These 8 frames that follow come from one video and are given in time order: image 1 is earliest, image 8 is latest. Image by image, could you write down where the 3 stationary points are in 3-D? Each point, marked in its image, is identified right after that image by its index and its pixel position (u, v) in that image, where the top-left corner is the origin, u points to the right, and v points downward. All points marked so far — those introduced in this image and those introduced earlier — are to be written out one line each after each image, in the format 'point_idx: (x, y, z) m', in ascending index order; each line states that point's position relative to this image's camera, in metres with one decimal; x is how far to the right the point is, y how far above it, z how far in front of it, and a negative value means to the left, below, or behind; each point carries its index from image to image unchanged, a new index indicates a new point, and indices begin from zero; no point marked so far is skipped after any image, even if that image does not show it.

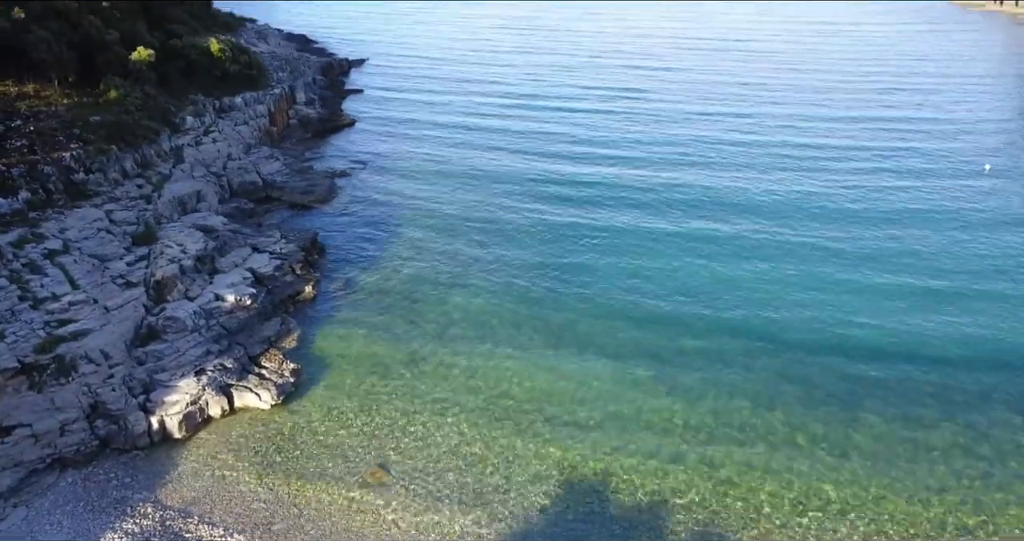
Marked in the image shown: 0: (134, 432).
0: (-9.0, -3.6, +17.8) m
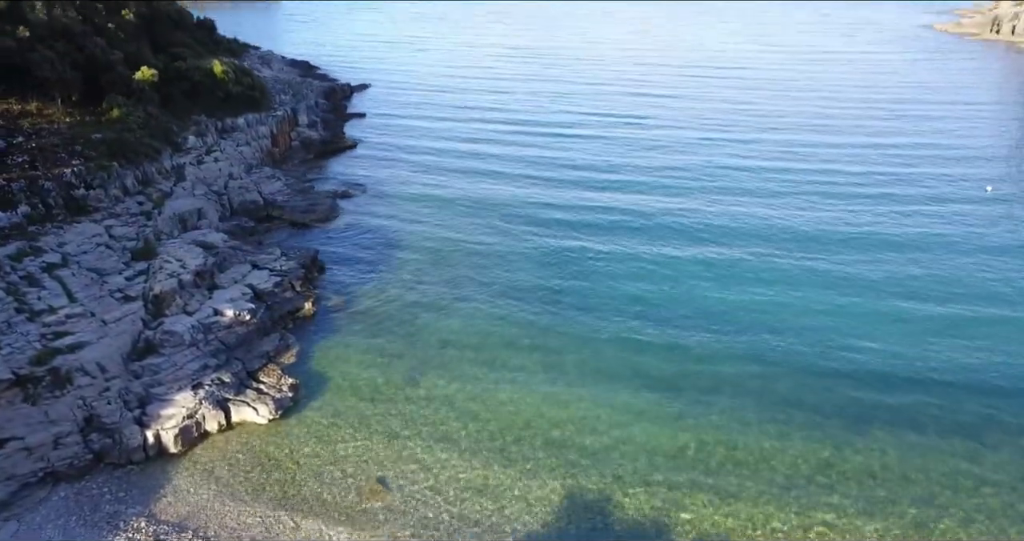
0: (-9.7, -4.4, +19.0) m
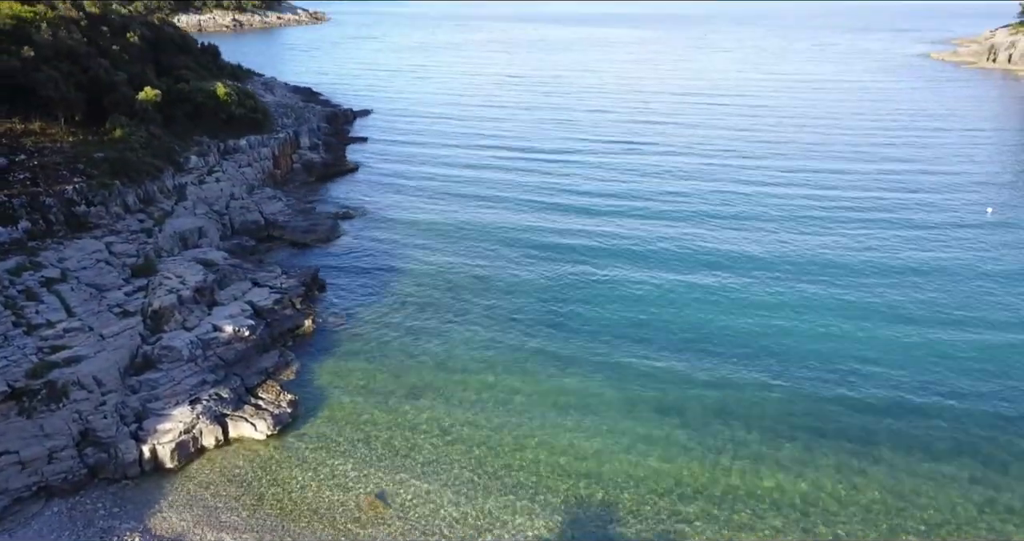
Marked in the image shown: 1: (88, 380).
0: (-9.7, -4.7, +18.8) m
1: (-11.3, -2.9, +20.0) m
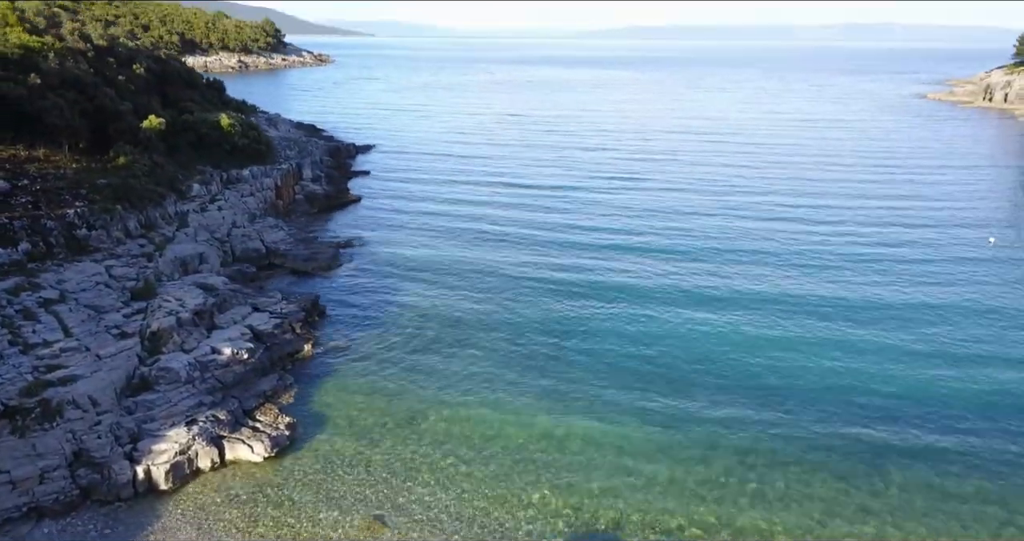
0: (-9.6, -5.1, +18.3) m
1: (-11.3, -3.4, +19.7) m
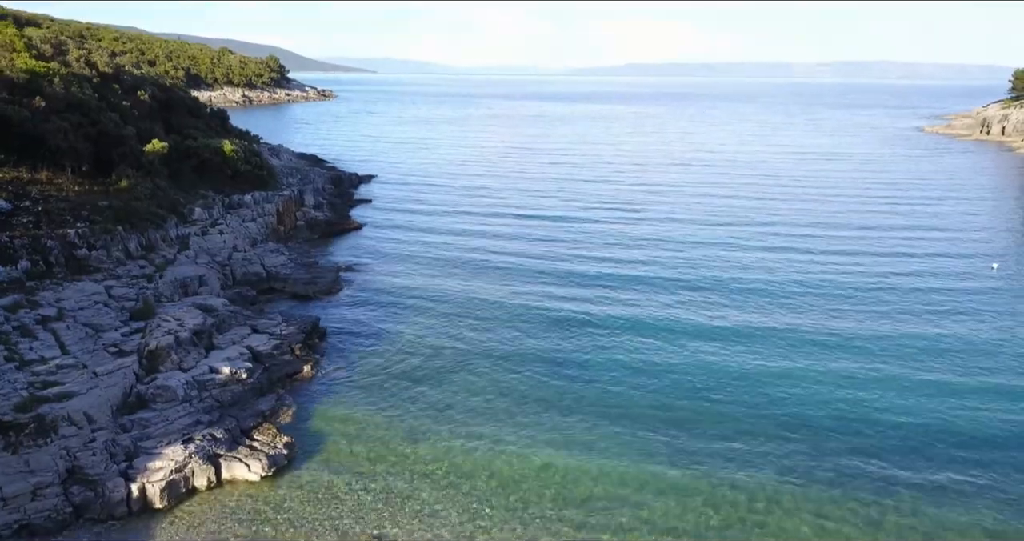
0: (-9.6, -5.5, +18.0) m
1: (-11.2, -3.8, +19.4) m
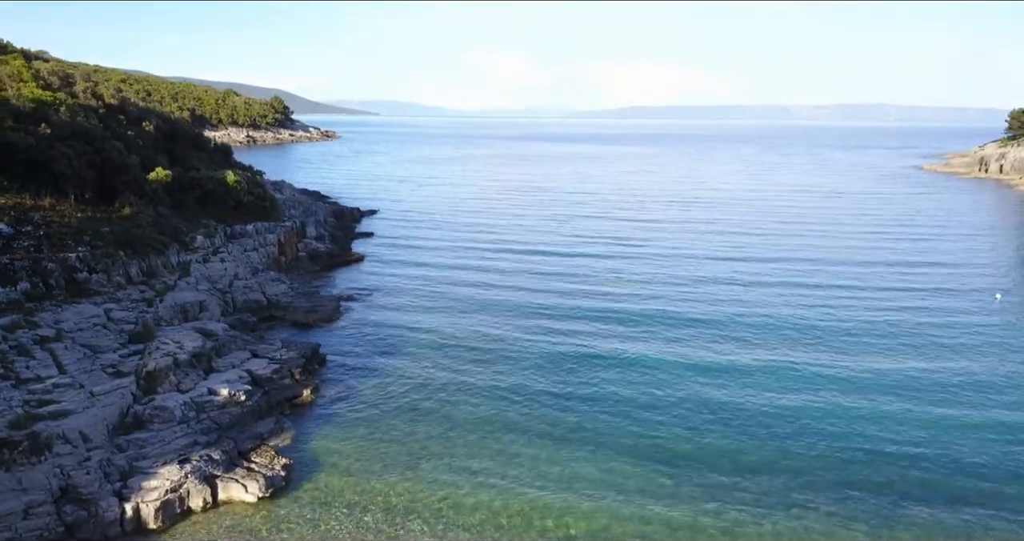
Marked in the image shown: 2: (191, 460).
0: (-9.5, -5.8, +17.6) m
1: (-11.2, -4.2, +19.1) m
2: (-8.5, -5.0, +19.8) m
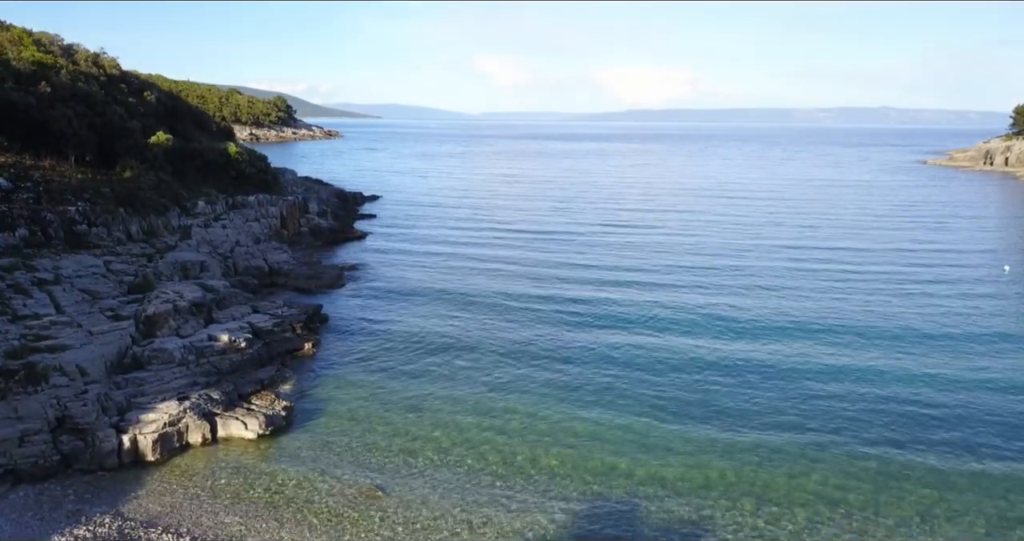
0: (-9.4, -4.2, +17.3) m
1: (-11.1, -2.5, +18.8) m
2: (-8.4, -3.4, +19.5) m
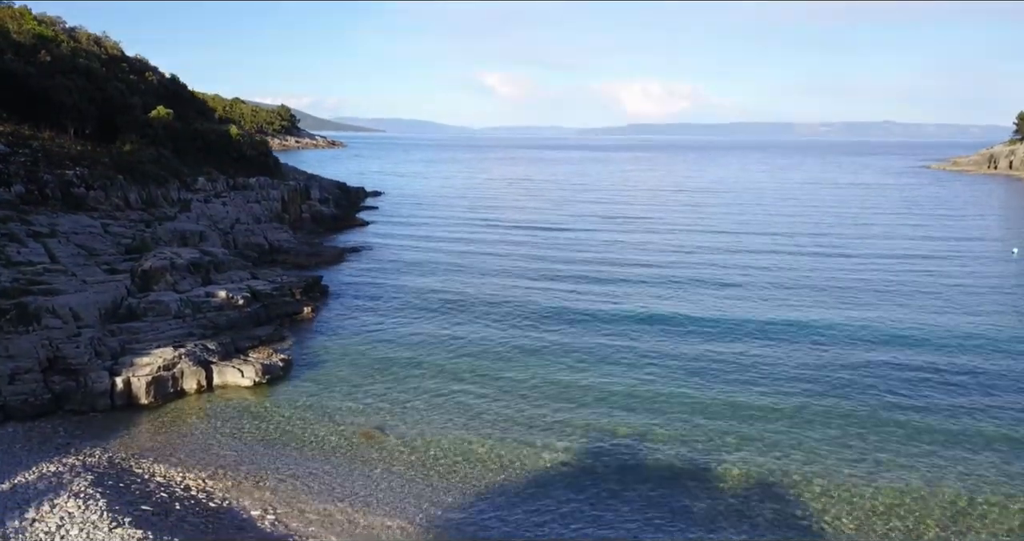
0: (-9.4, -2.8, +16.9) m
1: (-11.0, -1.2, +18.4) m
2: (-8.3, -2.0, +19.1) m
